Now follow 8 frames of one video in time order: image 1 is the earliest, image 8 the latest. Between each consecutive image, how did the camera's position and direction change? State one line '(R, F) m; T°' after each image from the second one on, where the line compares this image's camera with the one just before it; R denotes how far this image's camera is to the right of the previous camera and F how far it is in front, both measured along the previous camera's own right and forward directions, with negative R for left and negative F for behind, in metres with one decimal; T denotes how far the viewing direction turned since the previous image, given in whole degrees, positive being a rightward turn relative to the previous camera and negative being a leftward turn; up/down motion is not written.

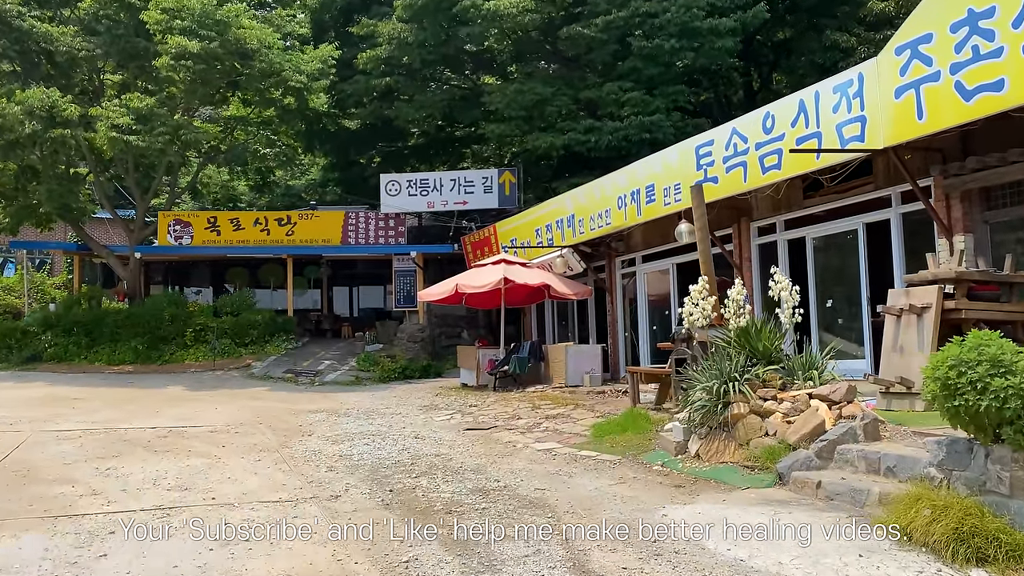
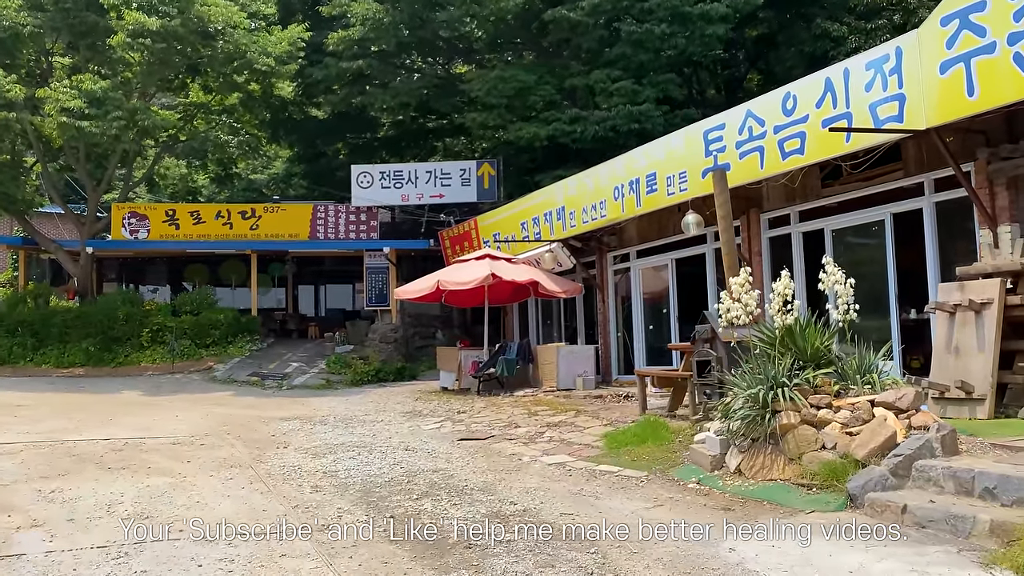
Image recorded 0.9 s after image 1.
(-0.4, +0.9) m; +3°
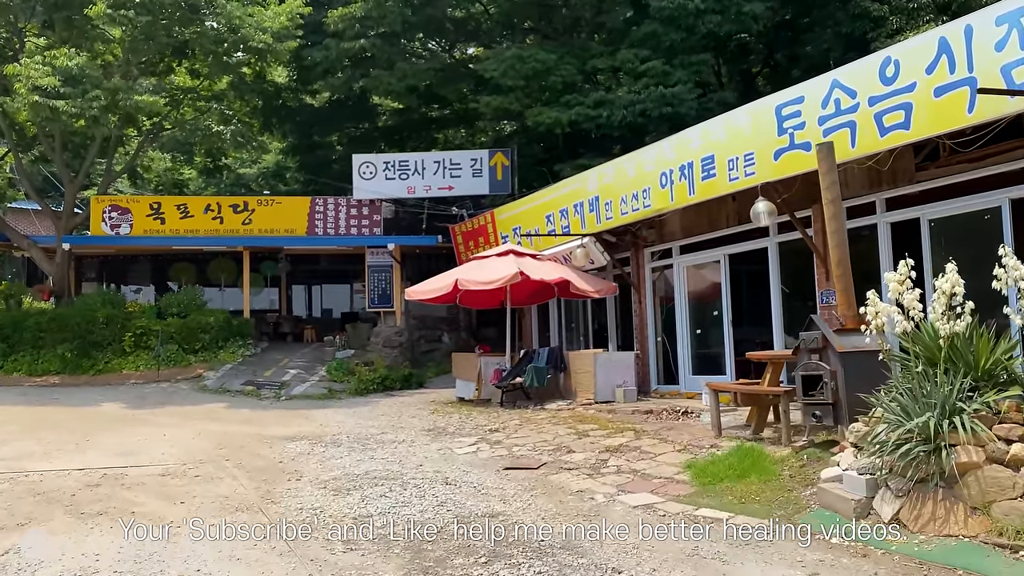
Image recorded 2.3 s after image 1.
(-0.6, +1.3) m; +1°
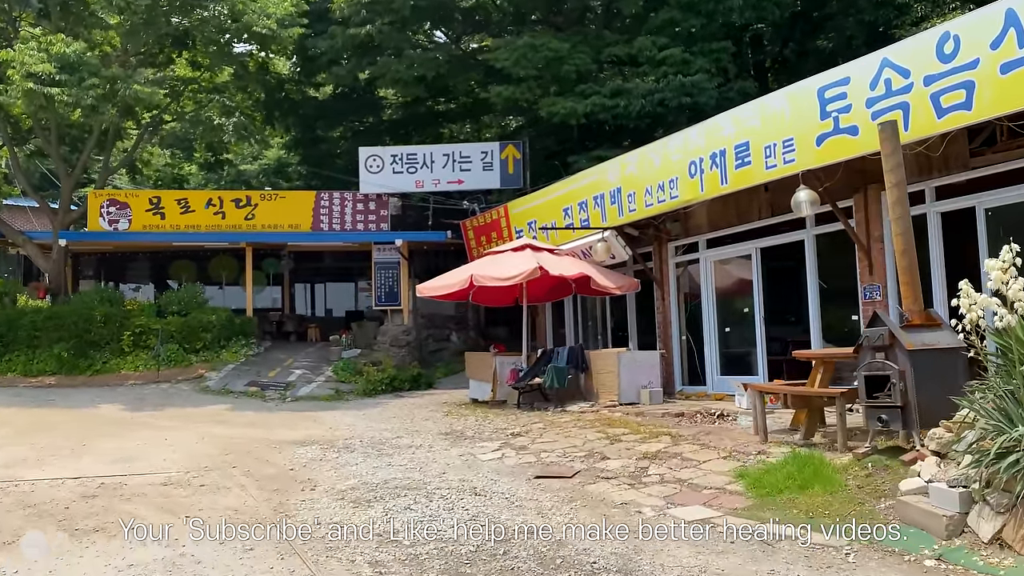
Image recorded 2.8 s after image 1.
(-0.2, +0.5) m; 0°
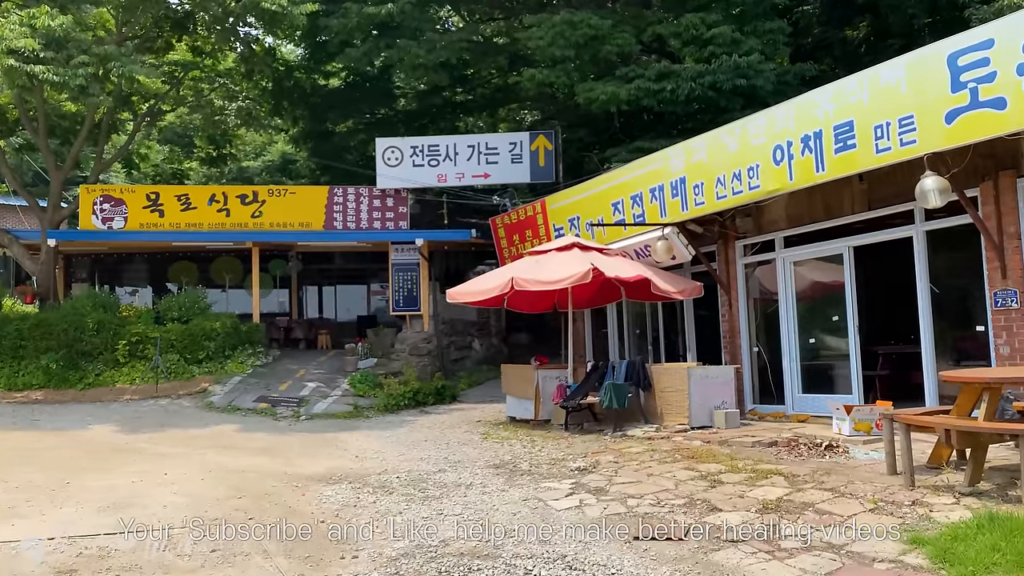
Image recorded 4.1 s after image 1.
(-0.5, +1.3) m; 0°
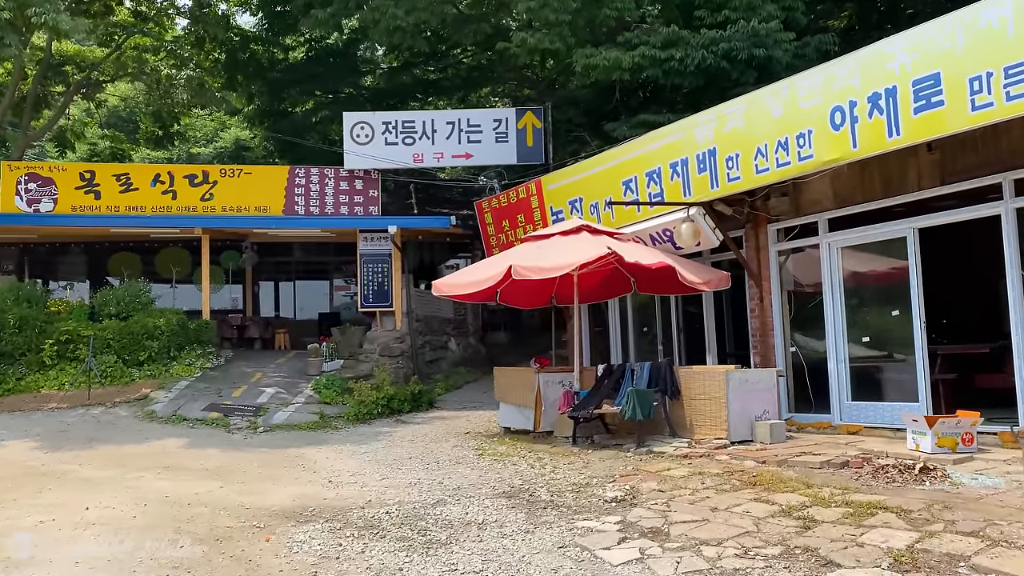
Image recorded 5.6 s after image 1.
(-0.4, +1.4) m; +3°
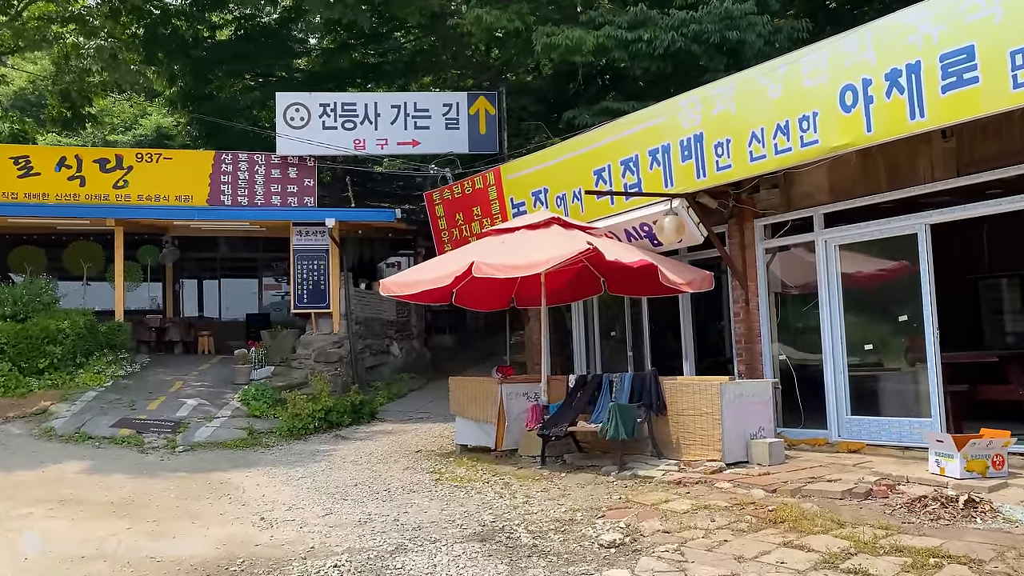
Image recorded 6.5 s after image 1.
(-0.2, +1.0) m; +5°
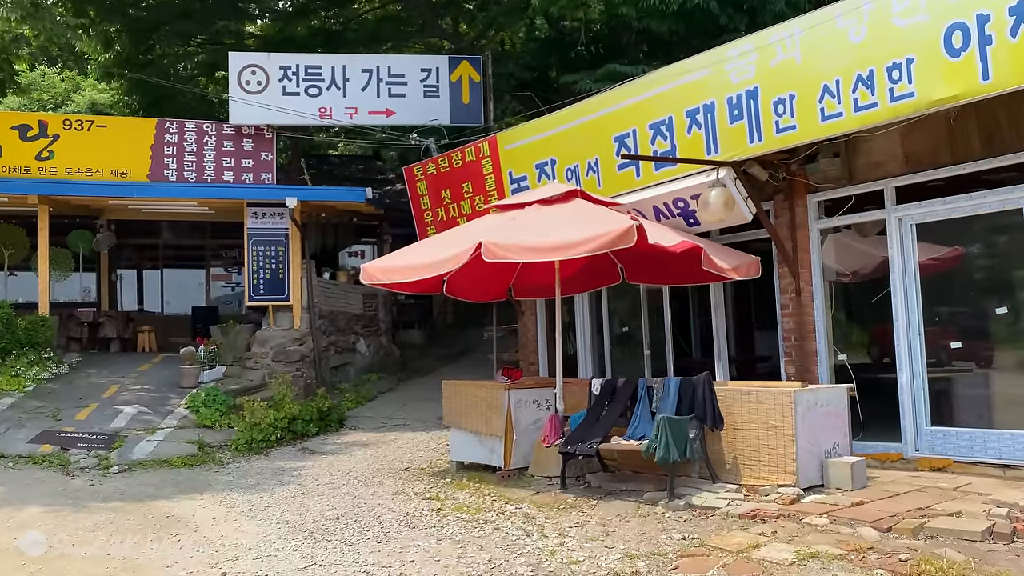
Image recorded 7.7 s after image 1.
(-0.5, +1.3) m; +3°
